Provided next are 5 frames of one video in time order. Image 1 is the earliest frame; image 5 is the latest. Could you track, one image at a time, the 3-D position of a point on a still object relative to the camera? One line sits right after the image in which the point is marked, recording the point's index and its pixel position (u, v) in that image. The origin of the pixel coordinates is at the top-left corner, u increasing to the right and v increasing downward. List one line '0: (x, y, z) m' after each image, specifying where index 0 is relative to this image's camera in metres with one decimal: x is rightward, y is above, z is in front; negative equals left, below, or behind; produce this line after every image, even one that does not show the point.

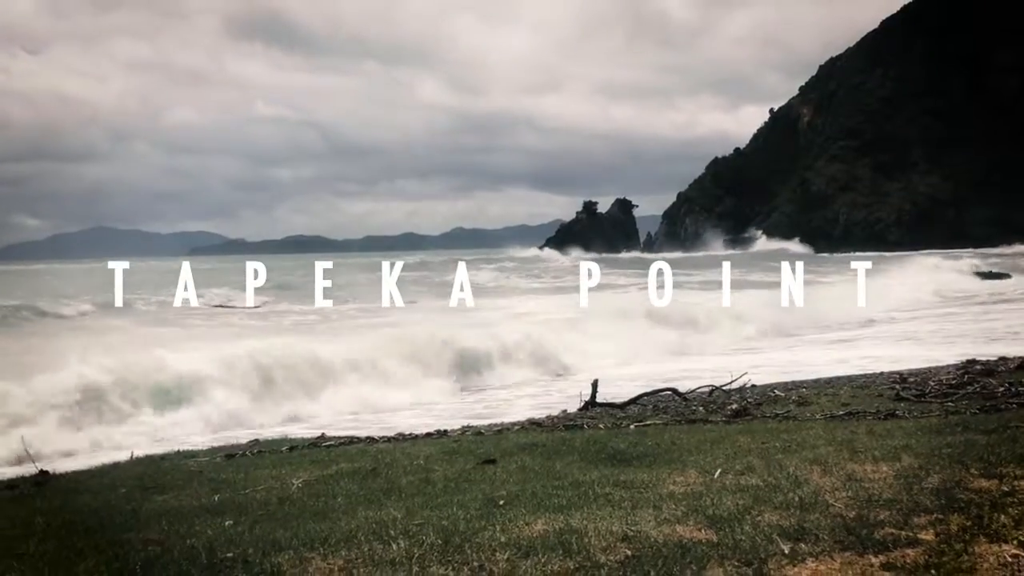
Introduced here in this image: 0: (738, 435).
0: (+3.8, -2.4, +11.5) m
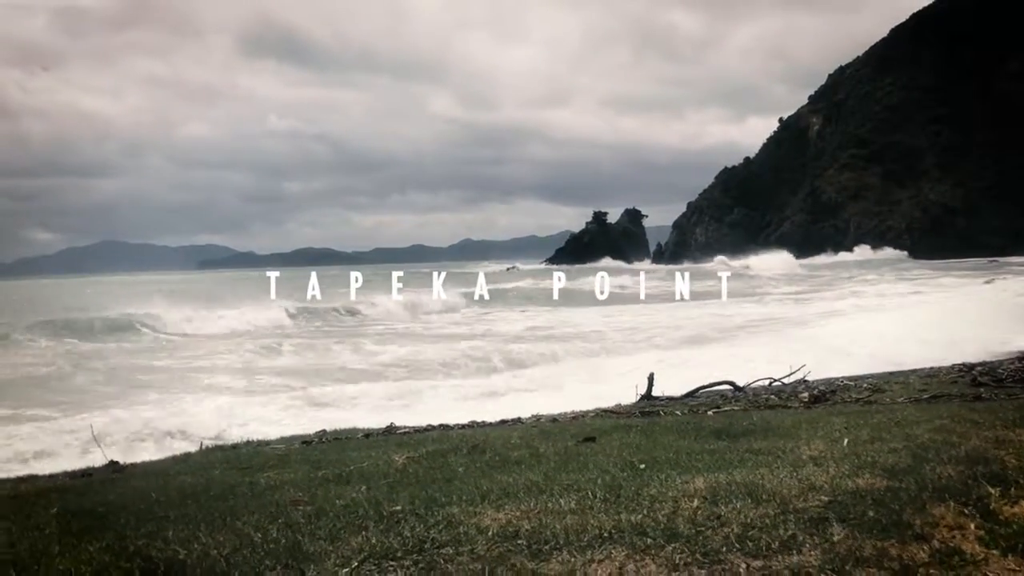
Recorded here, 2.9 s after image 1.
0: (+5.2, -2.1, +11.3) m
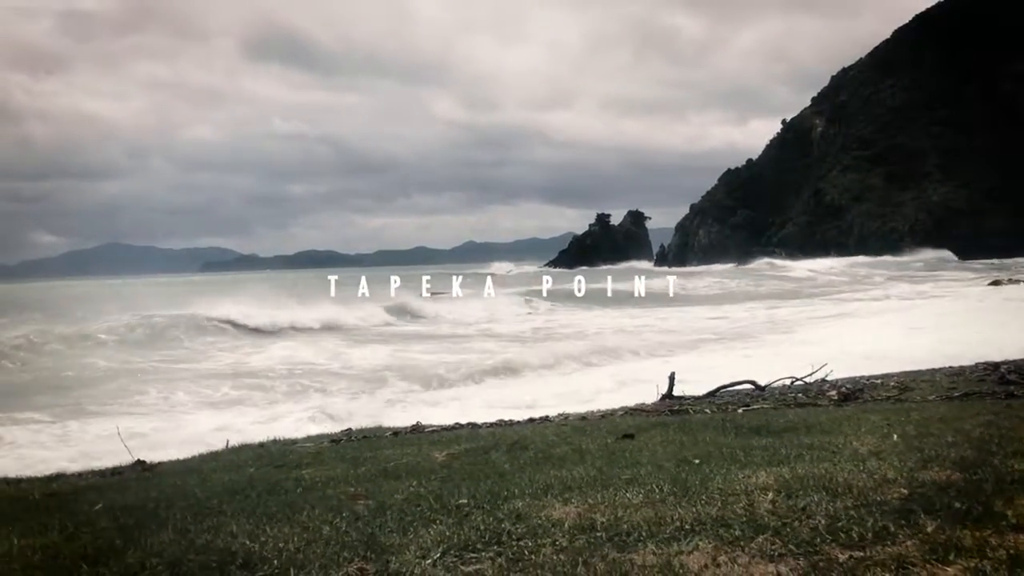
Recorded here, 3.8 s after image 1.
0: (+5.8, -2.0, +11.2) m
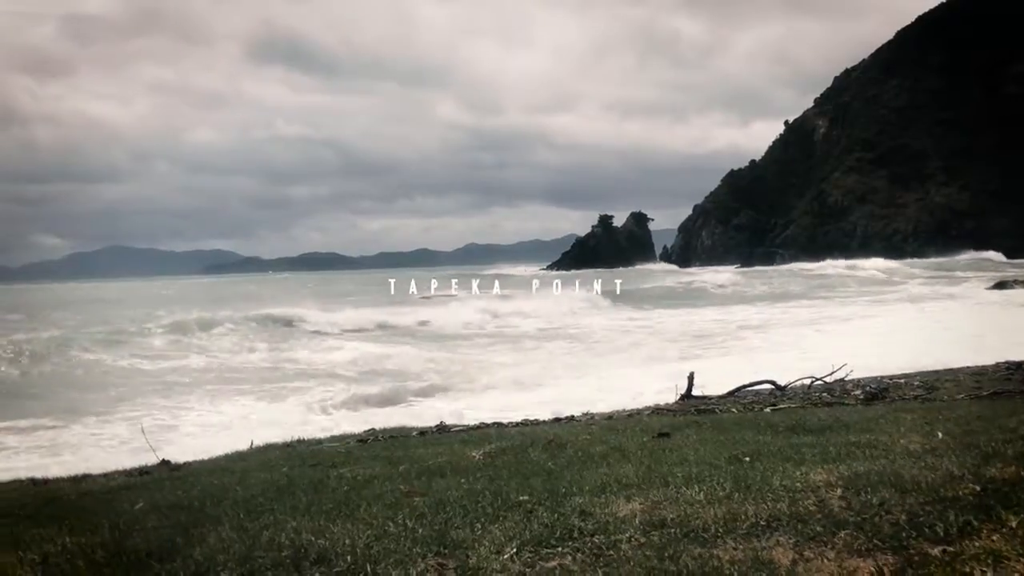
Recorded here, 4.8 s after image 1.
0: (+6.3, -2.0, +11.2) m
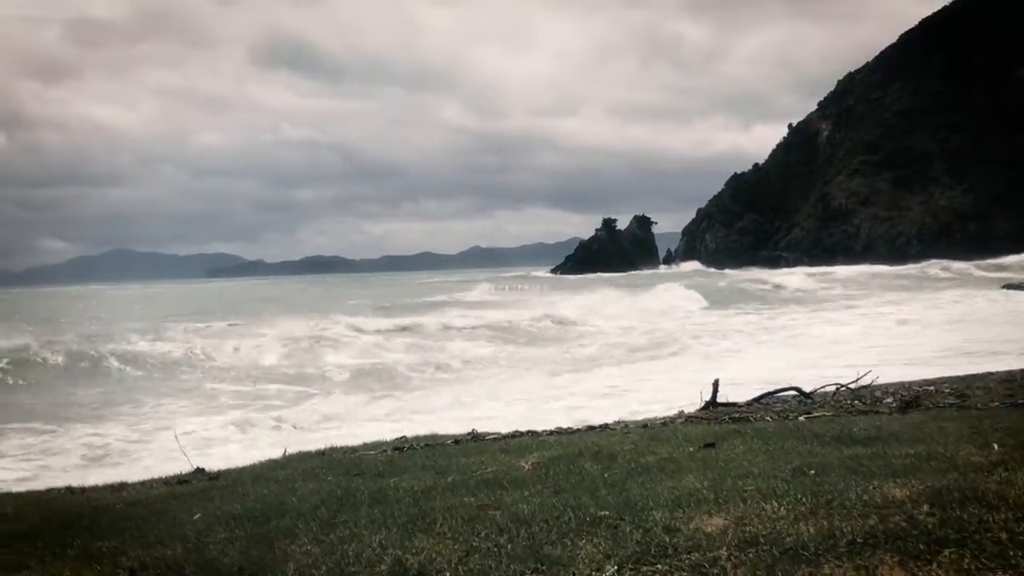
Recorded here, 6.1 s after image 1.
0: (+6.9, -2.2, +11.2) m
